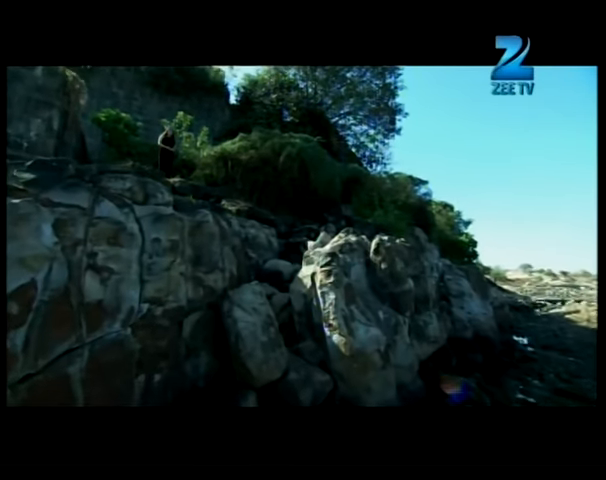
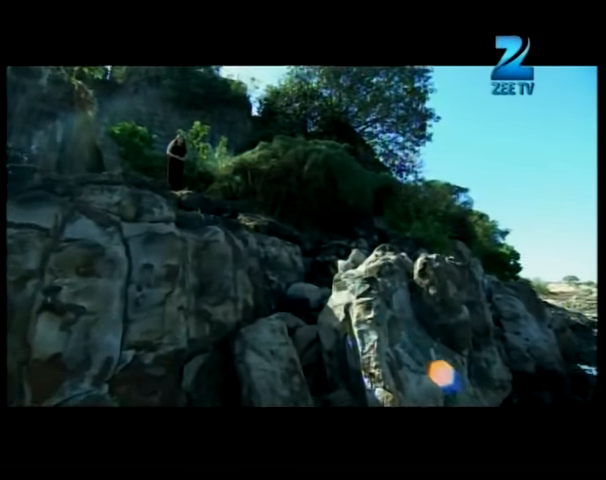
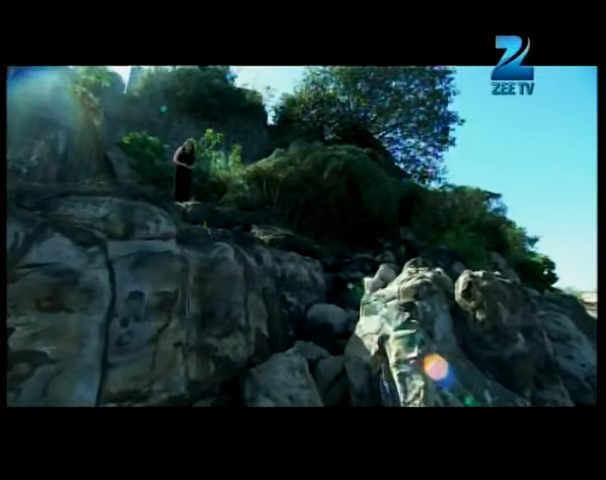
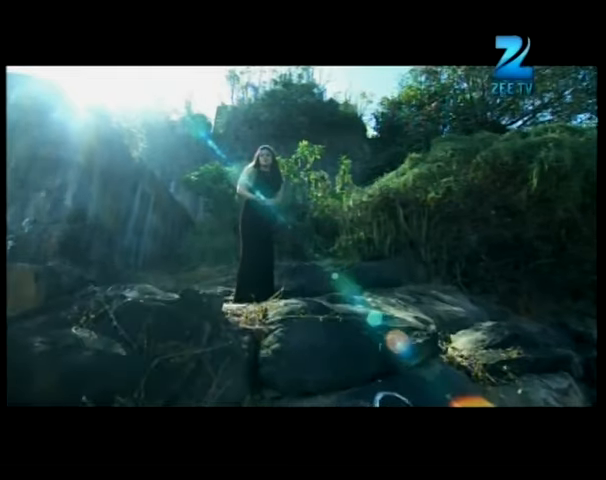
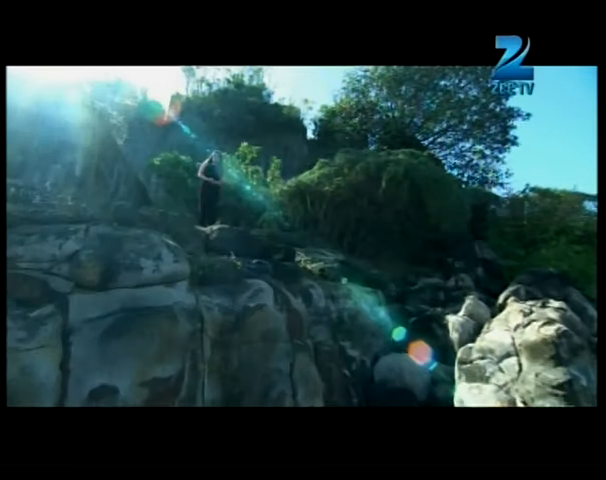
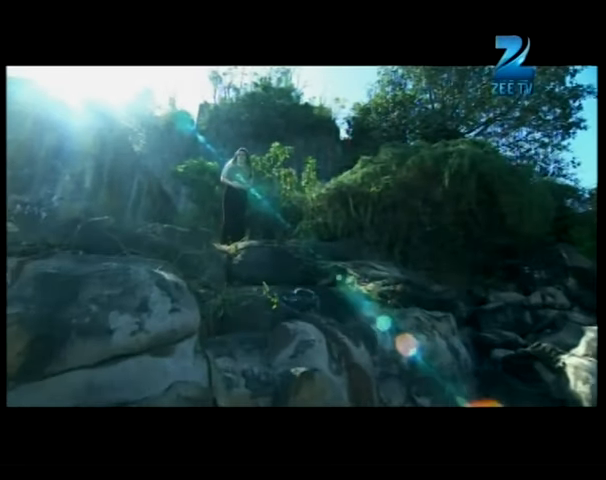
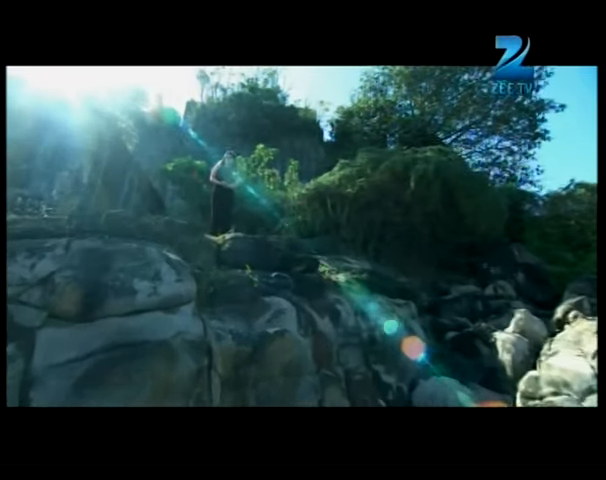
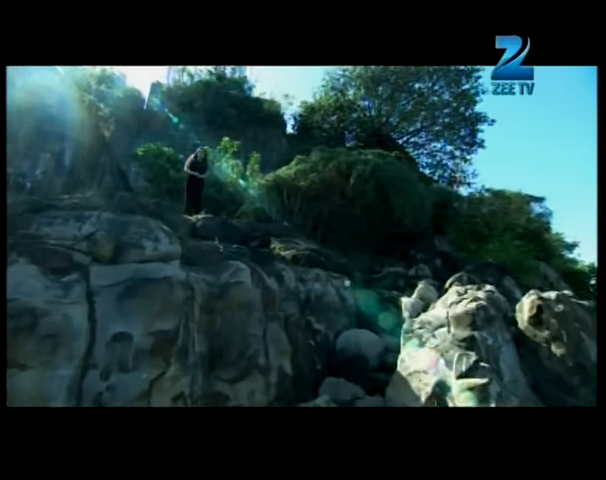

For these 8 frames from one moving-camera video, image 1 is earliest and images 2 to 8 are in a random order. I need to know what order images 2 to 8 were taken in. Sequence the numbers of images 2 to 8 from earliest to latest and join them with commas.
2, 3, 8, 5, 7, 6, 4
